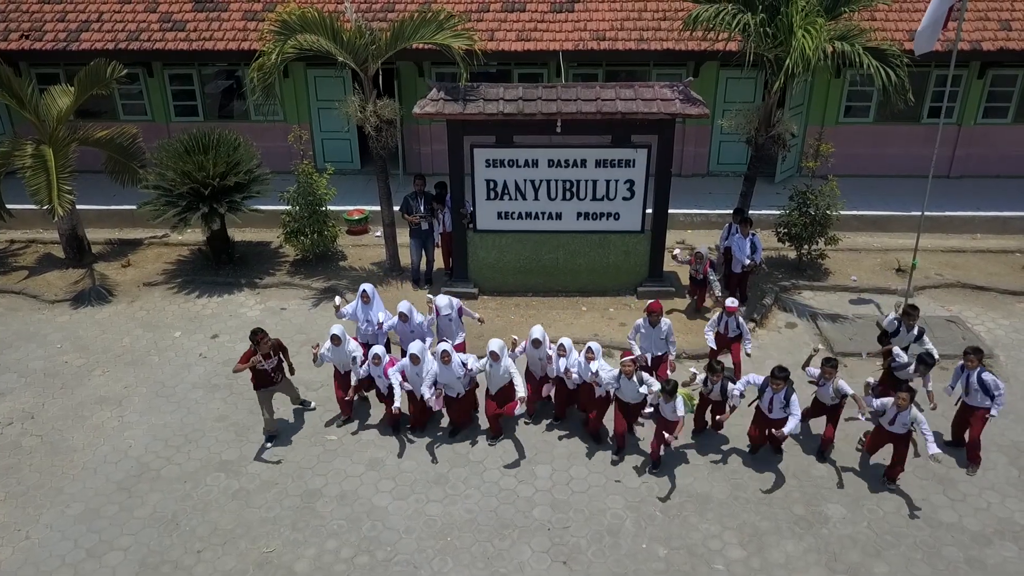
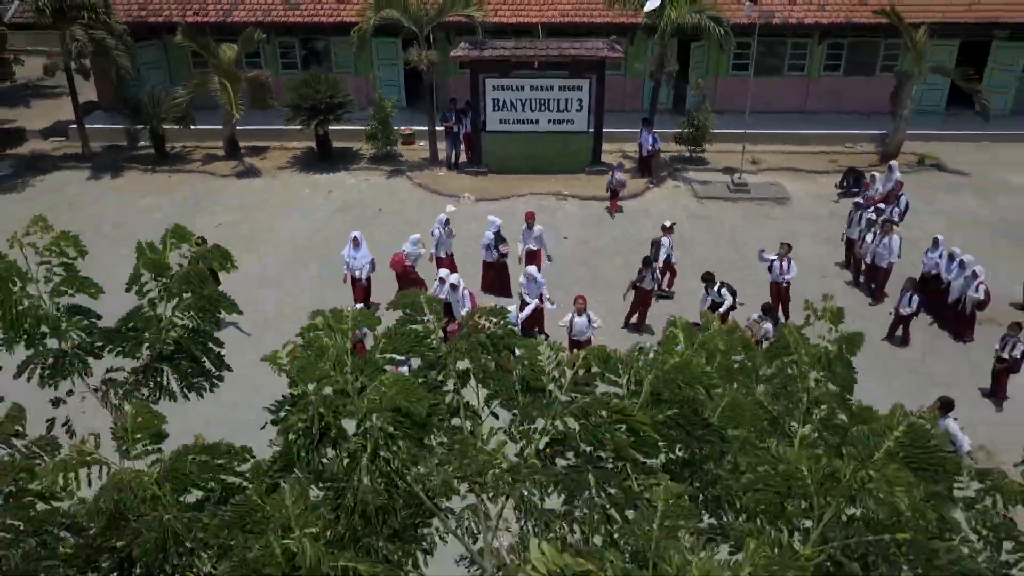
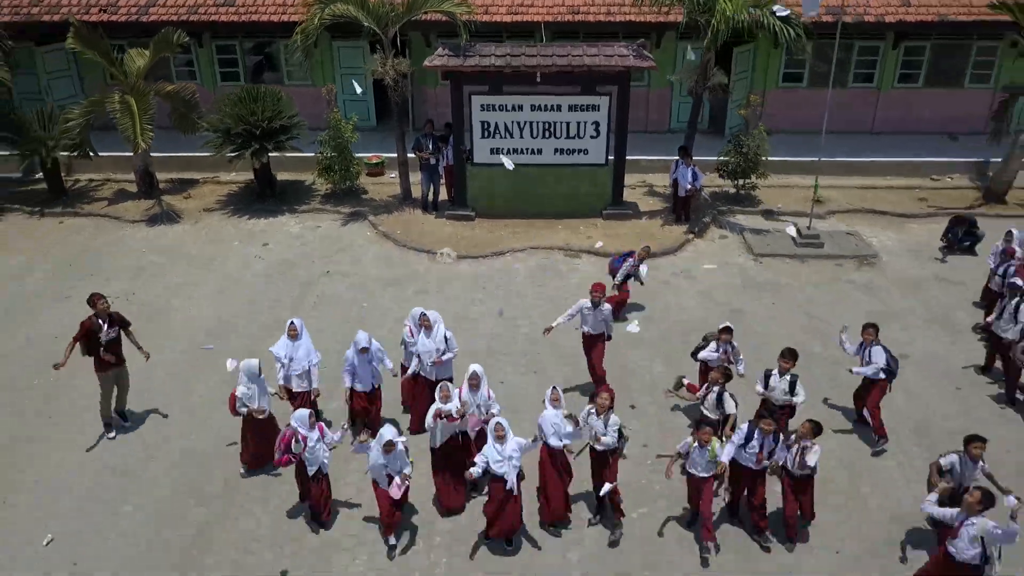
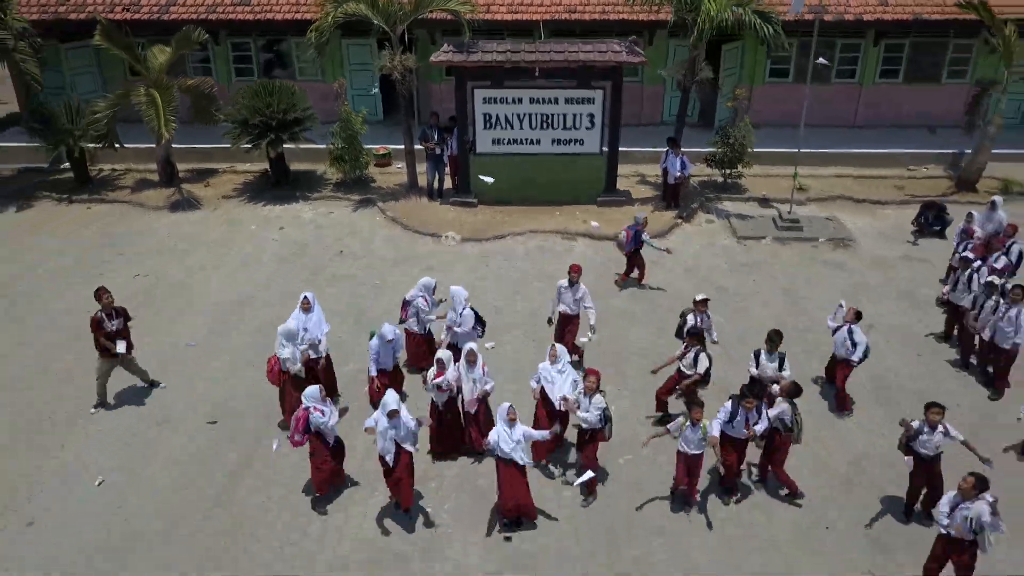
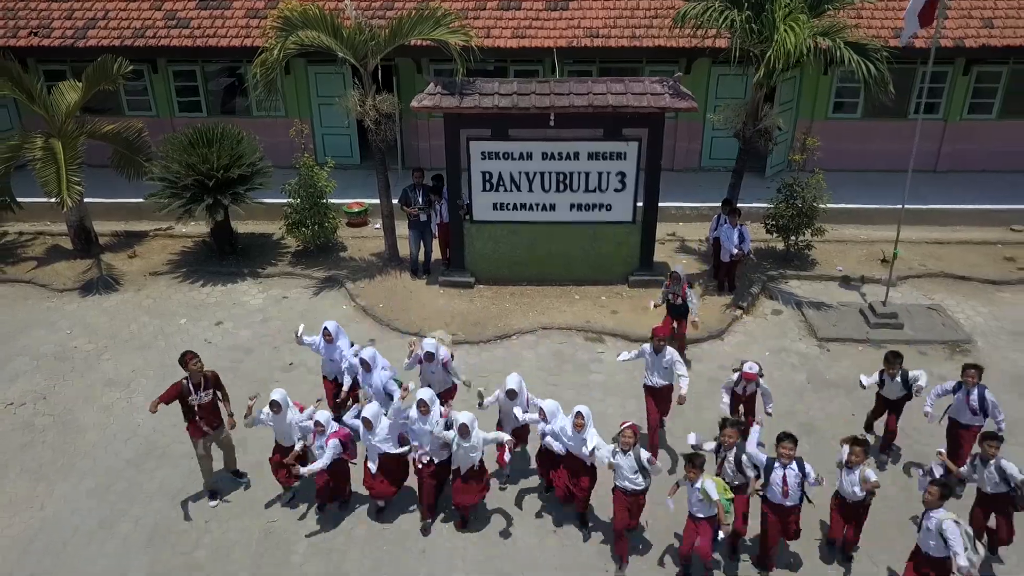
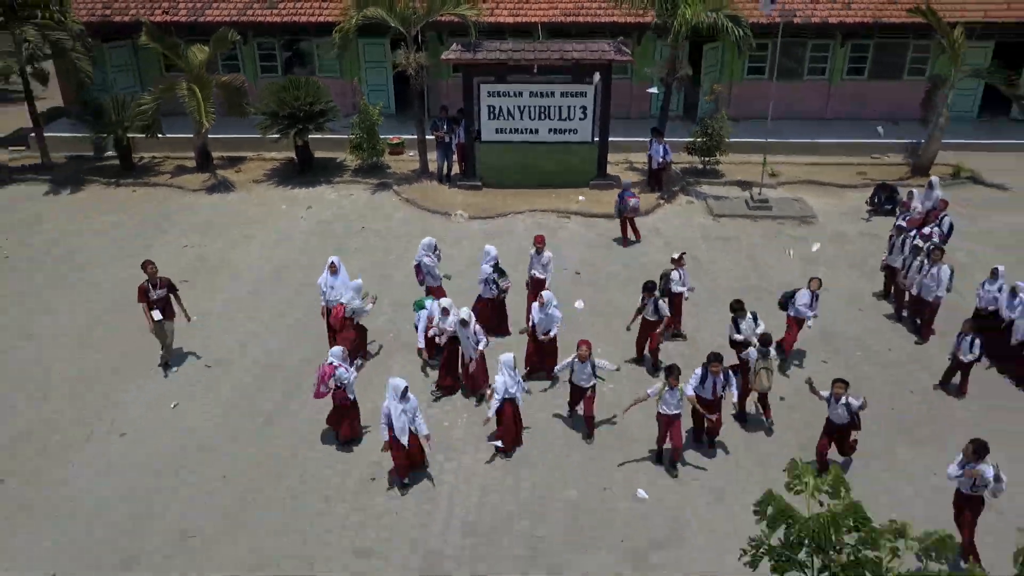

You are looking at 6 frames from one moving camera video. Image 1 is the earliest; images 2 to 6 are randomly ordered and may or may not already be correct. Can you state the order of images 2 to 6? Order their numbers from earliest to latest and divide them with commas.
5, 3, 4, 6, 2
